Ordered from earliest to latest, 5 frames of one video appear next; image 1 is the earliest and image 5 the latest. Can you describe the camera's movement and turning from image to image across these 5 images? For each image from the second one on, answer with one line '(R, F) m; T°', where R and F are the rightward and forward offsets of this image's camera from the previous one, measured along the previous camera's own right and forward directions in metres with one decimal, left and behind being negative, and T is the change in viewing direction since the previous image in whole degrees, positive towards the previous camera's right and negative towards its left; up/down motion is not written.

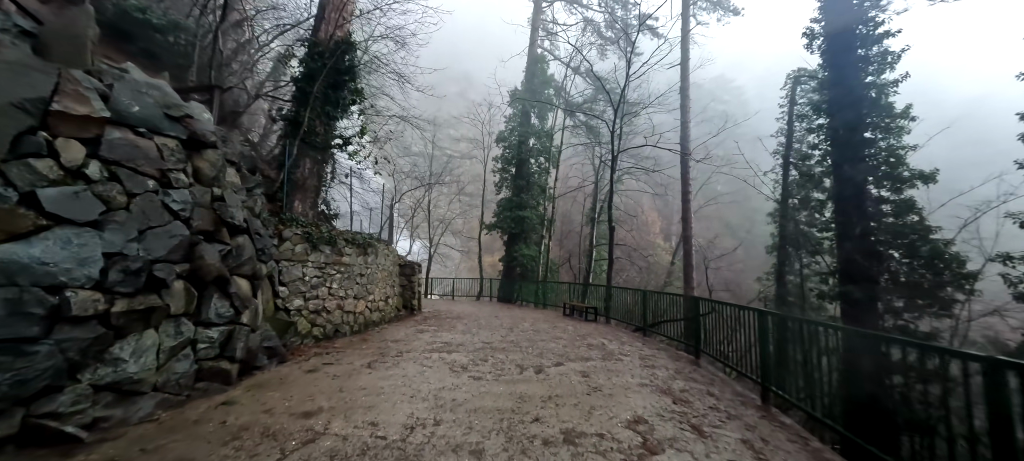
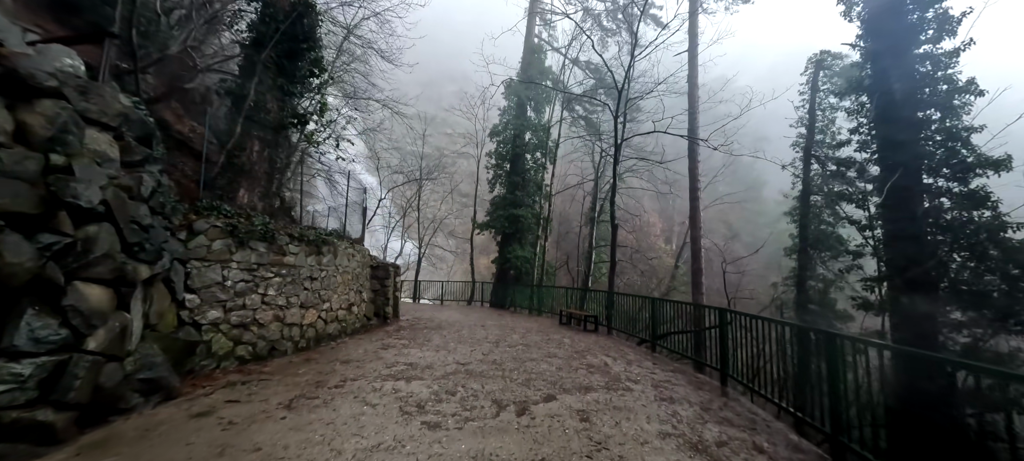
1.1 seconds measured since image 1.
(+0.2, +1.3) m; 0°
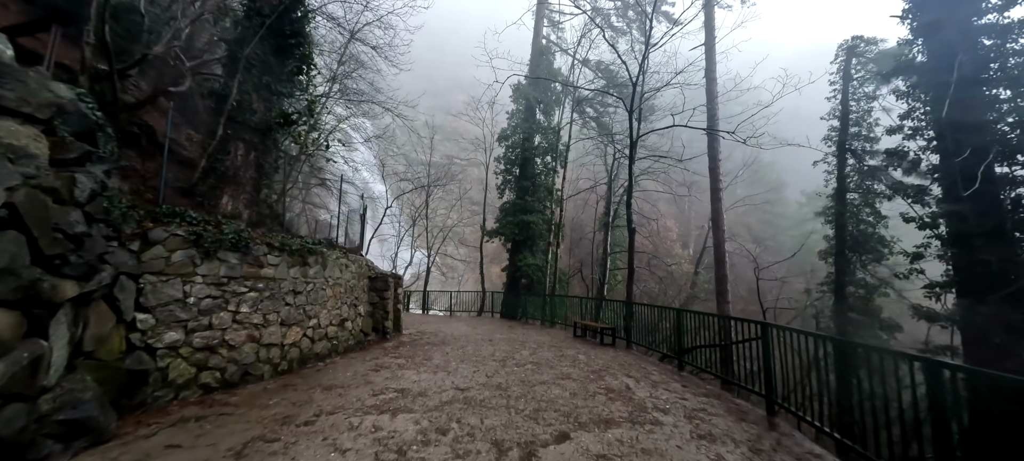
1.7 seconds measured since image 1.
(+0.1, +0.7) m; -2°
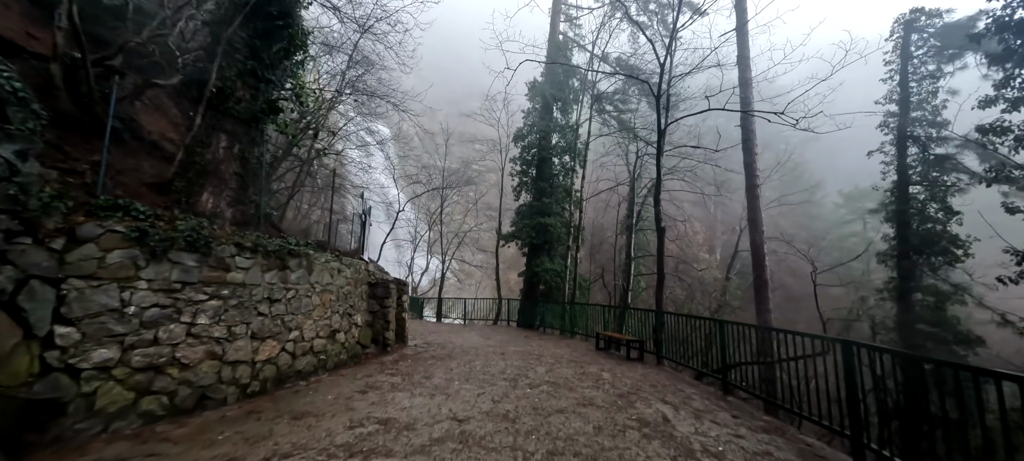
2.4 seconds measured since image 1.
(+0.1, +0.9) m; -3°
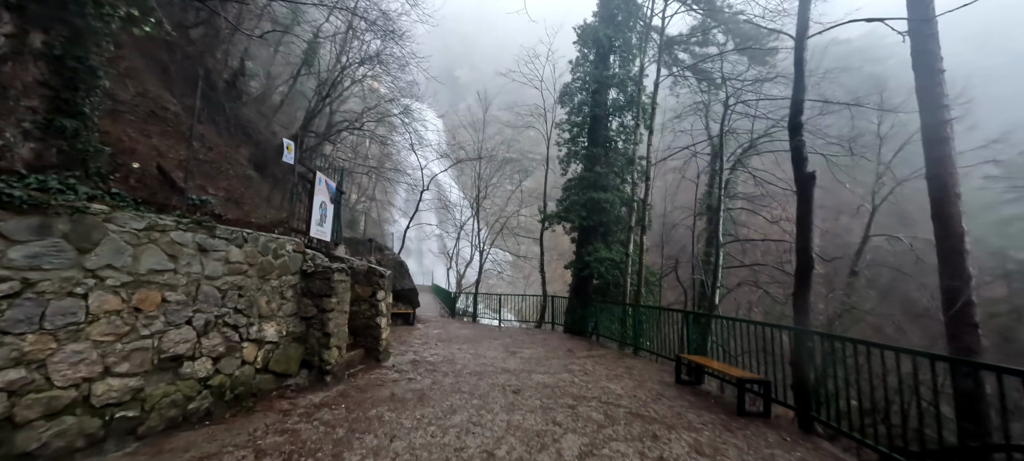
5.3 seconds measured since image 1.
(+0.5, +3.1) m; -9°
